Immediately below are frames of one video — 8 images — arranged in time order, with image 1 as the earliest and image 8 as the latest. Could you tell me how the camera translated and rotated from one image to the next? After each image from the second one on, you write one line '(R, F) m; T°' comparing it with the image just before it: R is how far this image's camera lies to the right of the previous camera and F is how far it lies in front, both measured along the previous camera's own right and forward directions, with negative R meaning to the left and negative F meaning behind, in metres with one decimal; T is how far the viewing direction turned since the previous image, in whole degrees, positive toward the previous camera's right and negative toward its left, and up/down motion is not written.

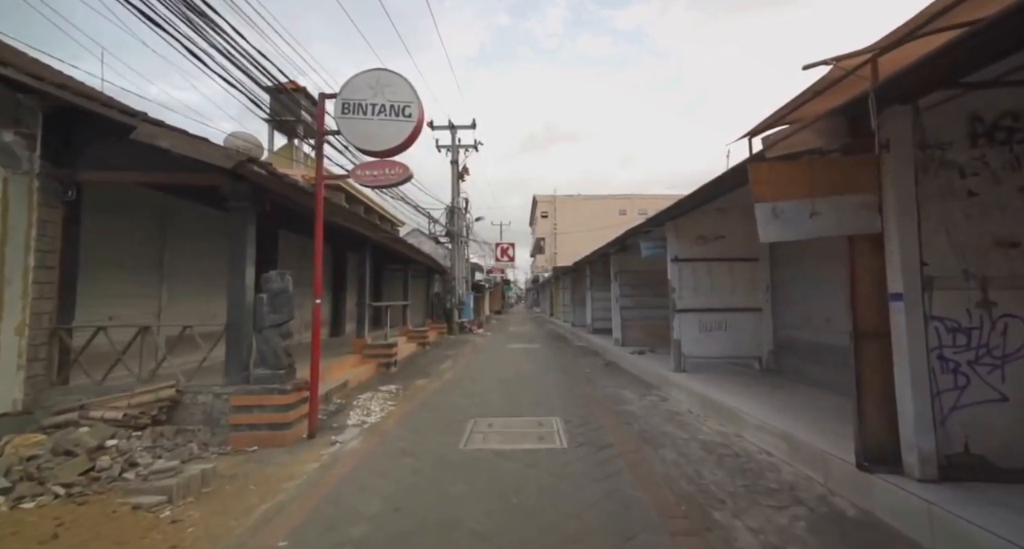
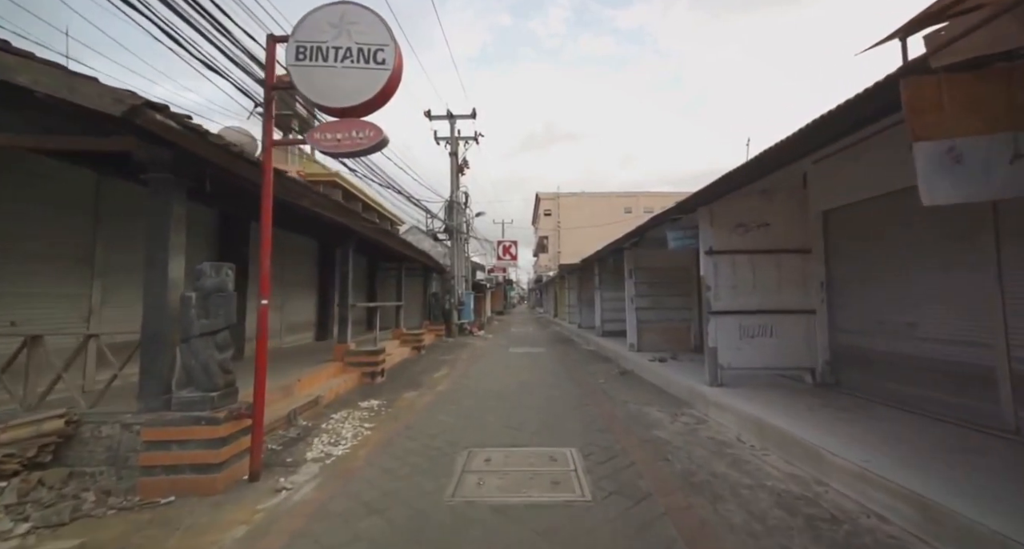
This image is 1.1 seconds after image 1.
(0.0, +1.0) m; 0°
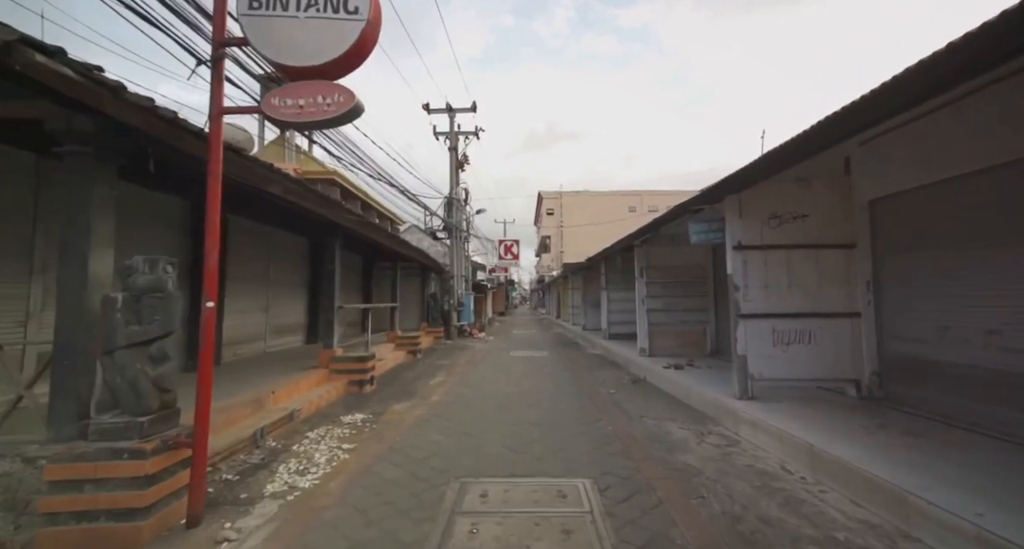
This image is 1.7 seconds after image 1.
(0.0, +0.7) m; 0°
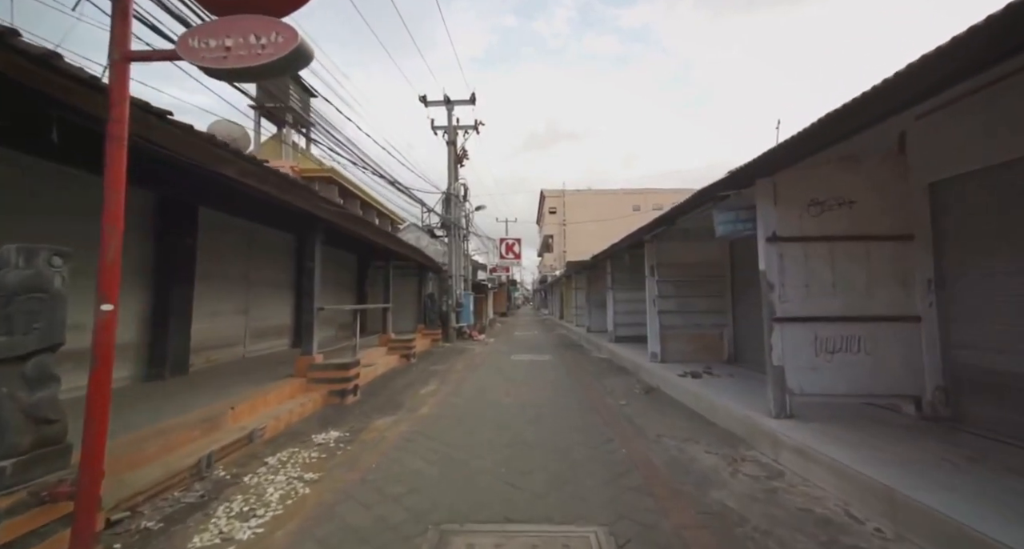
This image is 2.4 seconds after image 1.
(+0.1, +0.7) m; 0°
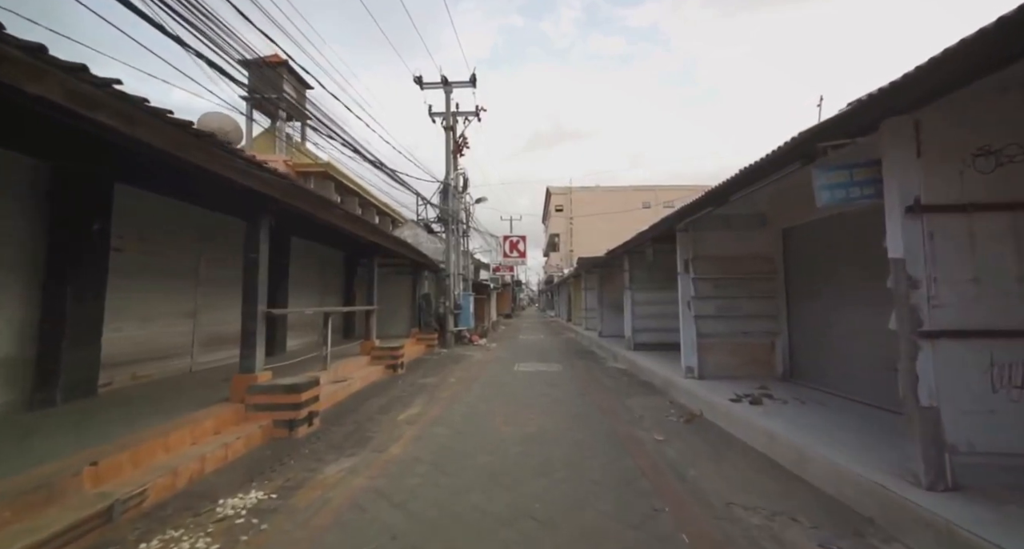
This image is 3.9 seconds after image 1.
(0.0, +1.5) m; -1°
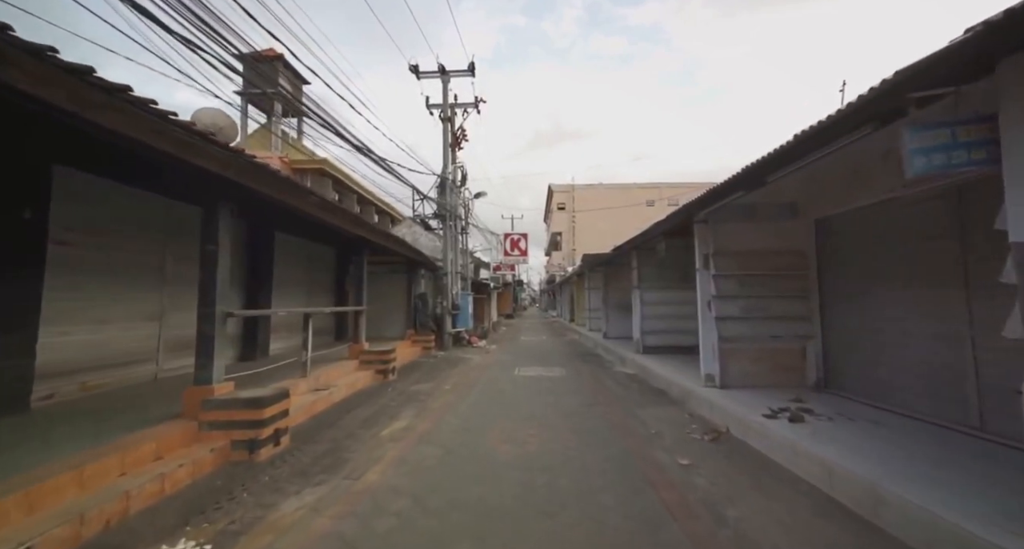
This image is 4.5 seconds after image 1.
(0.0, +0.7) m; 0°
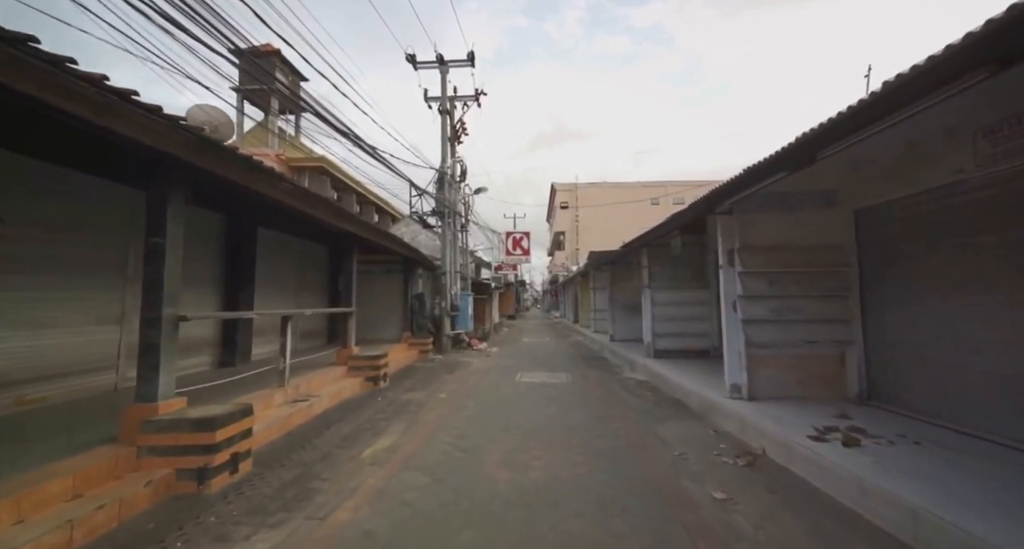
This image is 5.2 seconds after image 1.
(0.0, +0.7) m; 0°
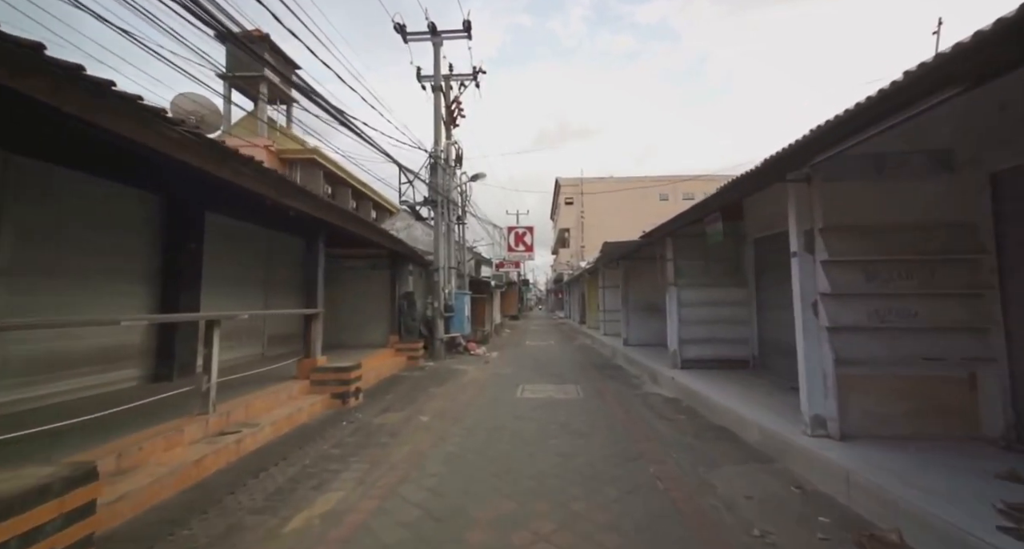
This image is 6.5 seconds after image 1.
(+0.1, +1.5) m; 0°
